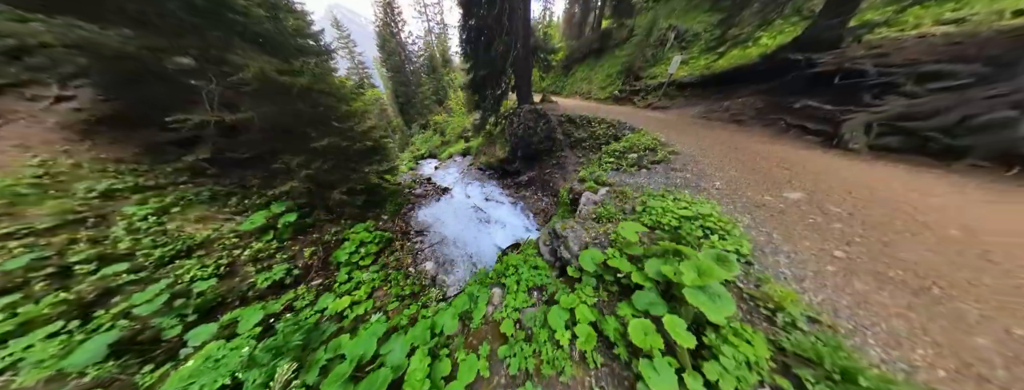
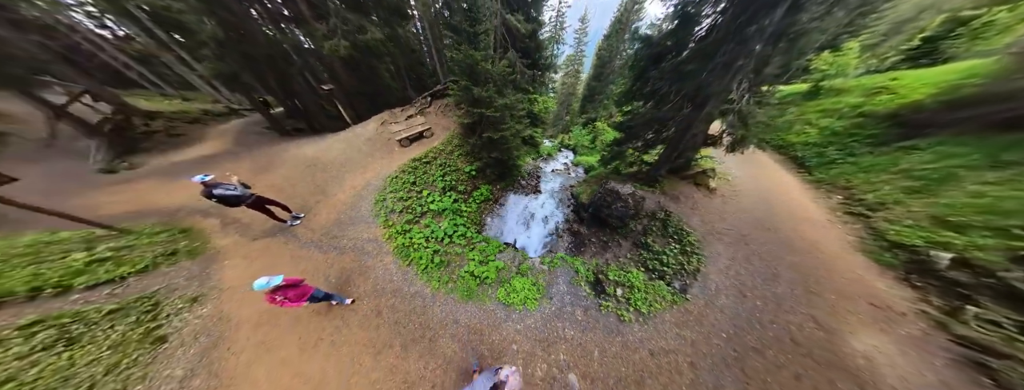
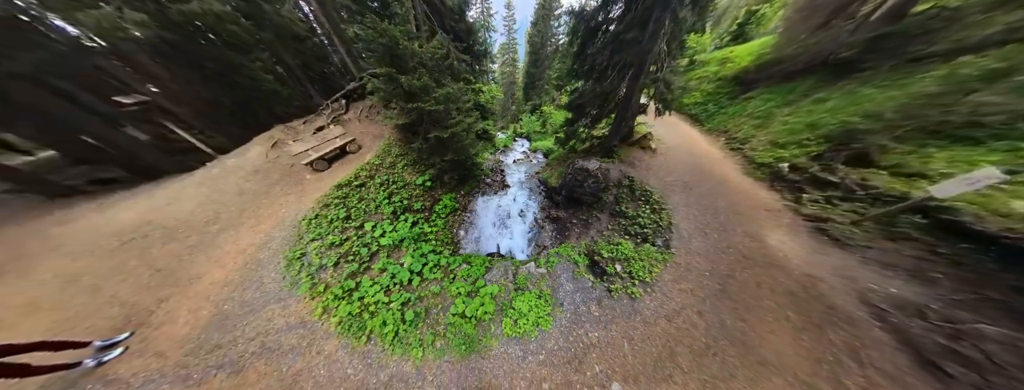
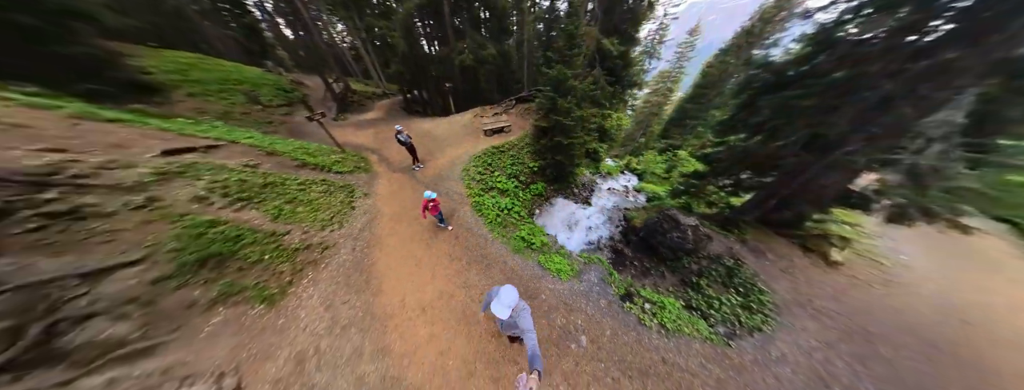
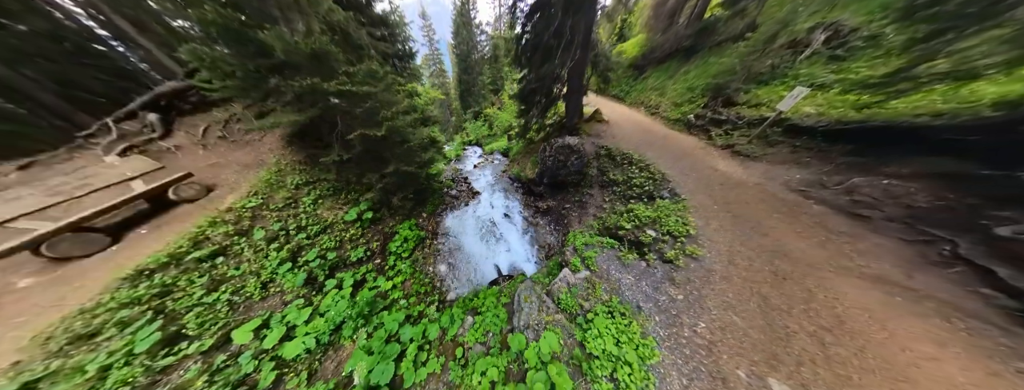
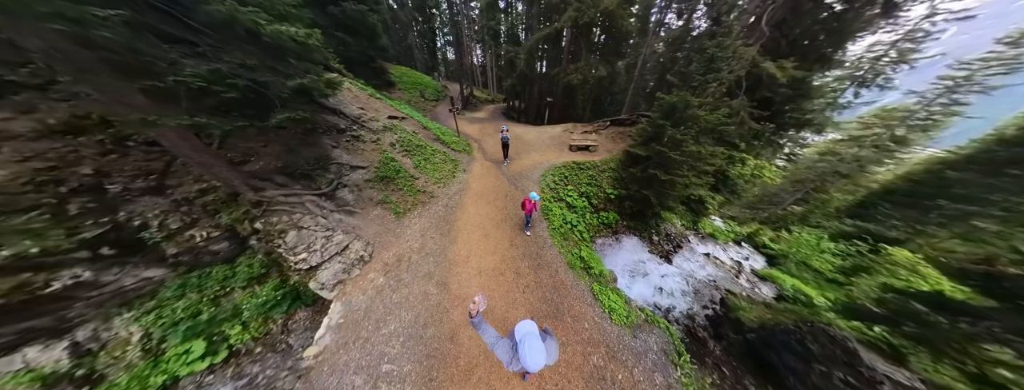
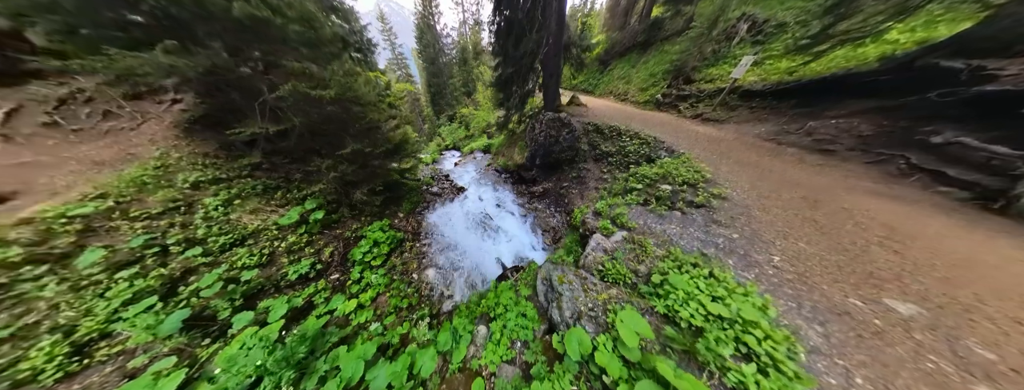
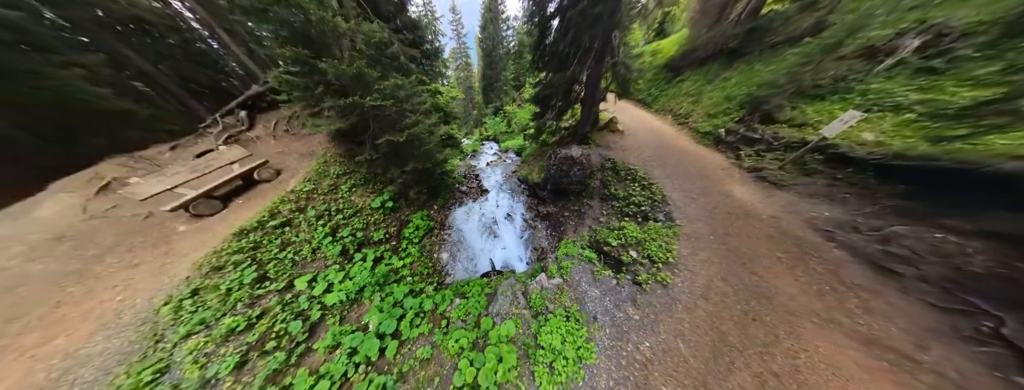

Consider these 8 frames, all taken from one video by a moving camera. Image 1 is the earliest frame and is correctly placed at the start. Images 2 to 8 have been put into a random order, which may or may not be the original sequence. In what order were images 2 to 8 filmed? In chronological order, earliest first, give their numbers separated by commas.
7, 5, 8, 3, 2, 4, 6
